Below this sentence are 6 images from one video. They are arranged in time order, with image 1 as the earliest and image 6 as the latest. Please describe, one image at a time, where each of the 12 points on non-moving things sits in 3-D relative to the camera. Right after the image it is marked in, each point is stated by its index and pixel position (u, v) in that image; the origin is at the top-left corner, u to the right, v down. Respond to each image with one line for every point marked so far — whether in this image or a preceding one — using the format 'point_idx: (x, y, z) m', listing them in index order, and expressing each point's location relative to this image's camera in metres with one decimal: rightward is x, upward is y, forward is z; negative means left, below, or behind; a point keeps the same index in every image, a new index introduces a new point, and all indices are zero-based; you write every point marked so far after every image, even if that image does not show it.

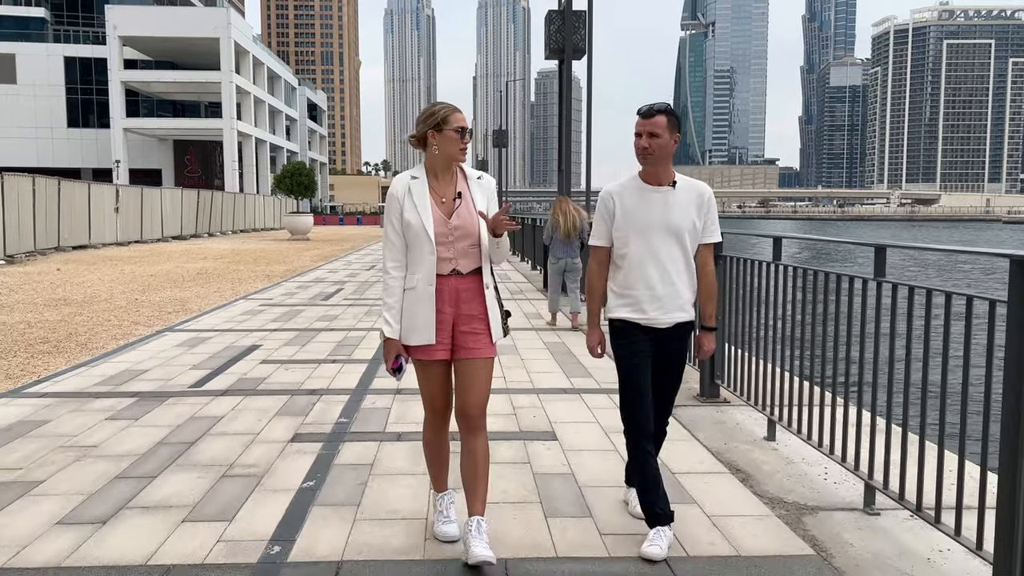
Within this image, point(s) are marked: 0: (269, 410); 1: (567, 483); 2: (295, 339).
0: (-1.7, -0.9, +5.1) m
1: (+0.3, -1.0, +3.8) m
2: (-2.4, -0.6, +8.0) m
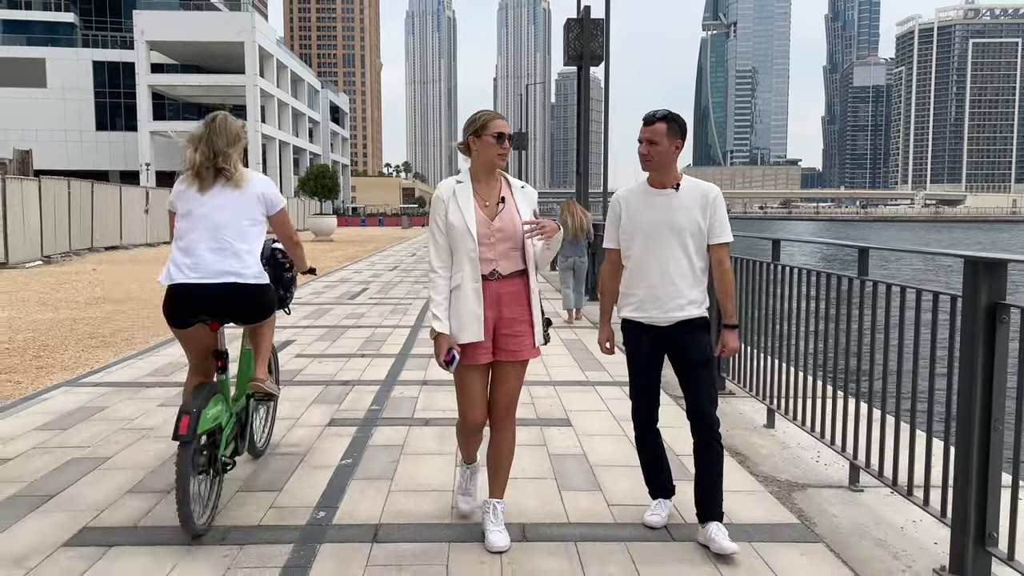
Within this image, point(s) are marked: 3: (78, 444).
0: (-1.6, -0.9, +5.6) m
1: (+0.4, -1.0, +4.2) m
2: (-2.2, -0.6, +8.5) m
3: (-2.7, -1.0, +4.6) m
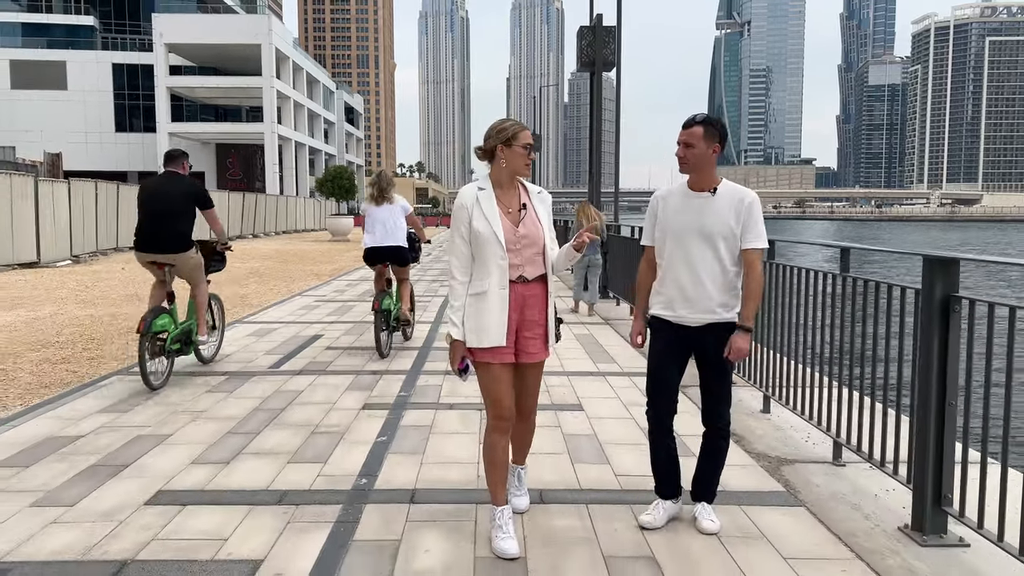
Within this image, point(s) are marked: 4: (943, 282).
0: (-1.5, -0.8, +6.1) m
1: (+0.5, -1.0, +4.7) m
2: (-2.0, -0.5, +9.0) m
3: (-2.6, -1.0, +5.1) m
4: (+1.9, 0.0, +3.2) m
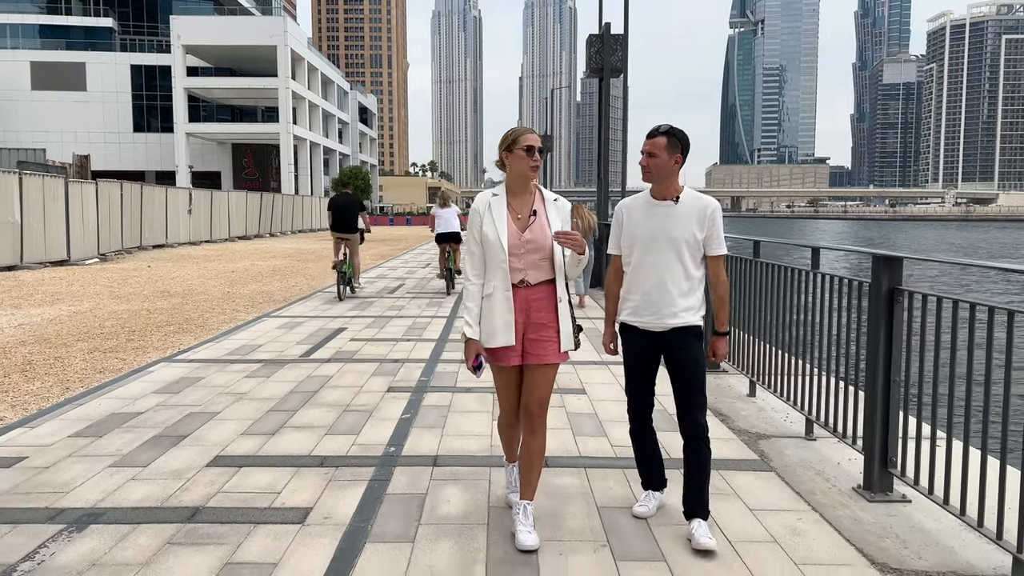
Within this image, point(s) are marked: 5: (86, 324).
0: (-1.4, -0.8, +6.7) m
1: (+0.6, -1.0, +5.2) m
2: (-1.9, -0.5, +9.6) m
3: (-2.5, -0.9, +5.7) m
4: (+2.0, +0.1, +3.7) m
5: (-5.8, -0.5, +9.7) m
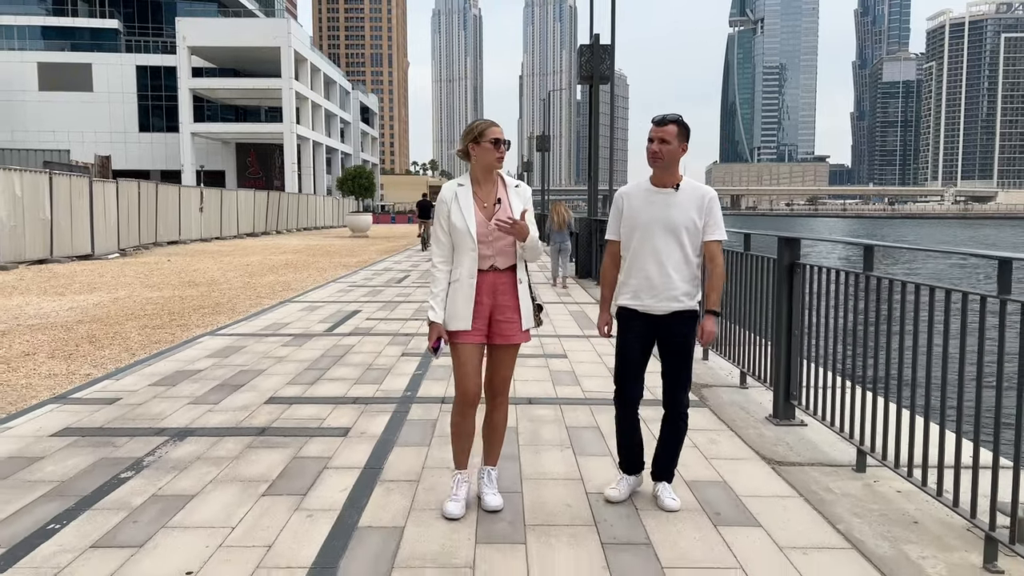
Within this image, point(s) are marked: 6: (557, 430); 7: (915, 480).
0: (-1.4, -0.6, +7.9) m
1: (+0.5, -0.8, +6.4) m
2: (-1.9, -0.3, +10.8) m
3: (-2.6, -0.7, +6.9) m
4: (+1.9, +0.2, +4.9) m
5: (-5.9, -0.3, +10.9) m
6: (+0.3, -1.0, +4.8) m
7: (+2.0, -1.0, +3.6) m
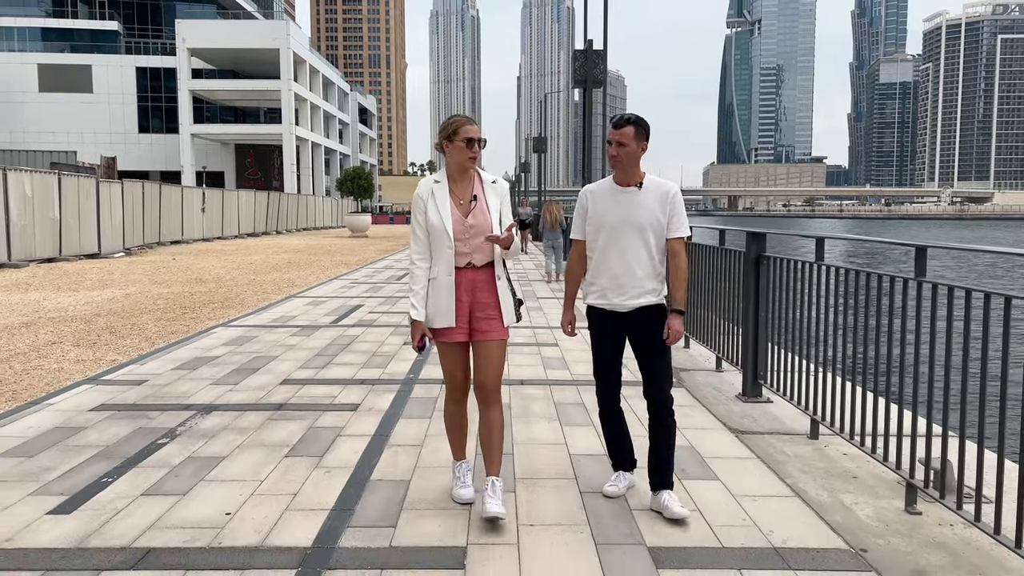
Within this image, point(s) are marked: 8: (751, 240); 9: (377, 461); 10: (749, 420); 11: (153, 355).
0: (-1.5, -0.5, +8.4) m
1: (+0.5, -0.7, +6.9) m
2: (-2.0, -0.2, +11.3) m
3: (-2.7, -0.7, +7.4) m
4: (+1.9, +0.3, +5.4) m
5: (-5.9, -0.2, +11.4) m
6: (+0.3, -0.9, +5.3) m
7: (+2.0, -0.9, +4.1) m
8: (+1.8, +0.4, +5.5) m
9: (-0.8, -1.0, +4.2) m
10: (+1.7, -0.9, +5.0) m
11: (-3.6, -0.7, +7.1) m
